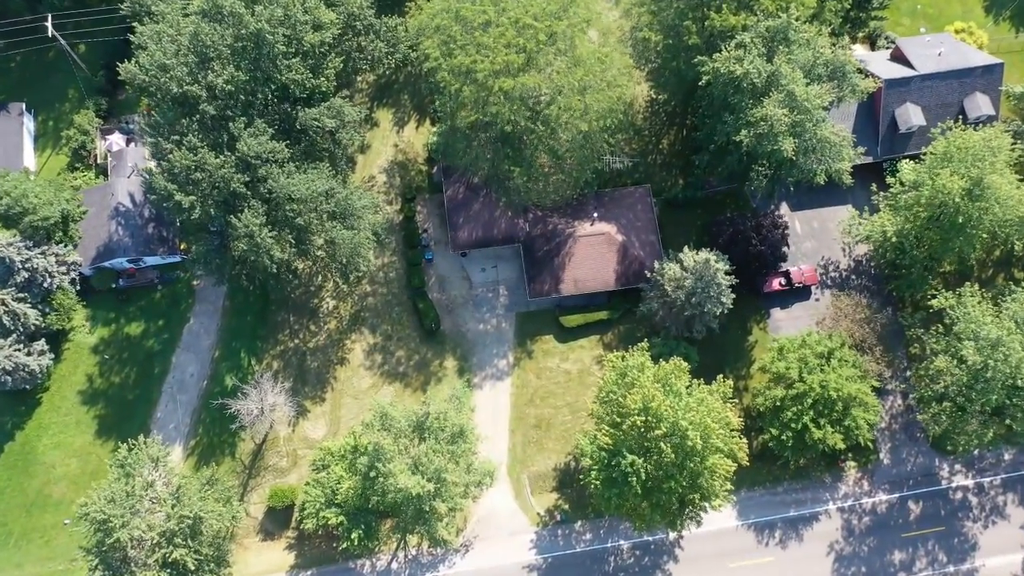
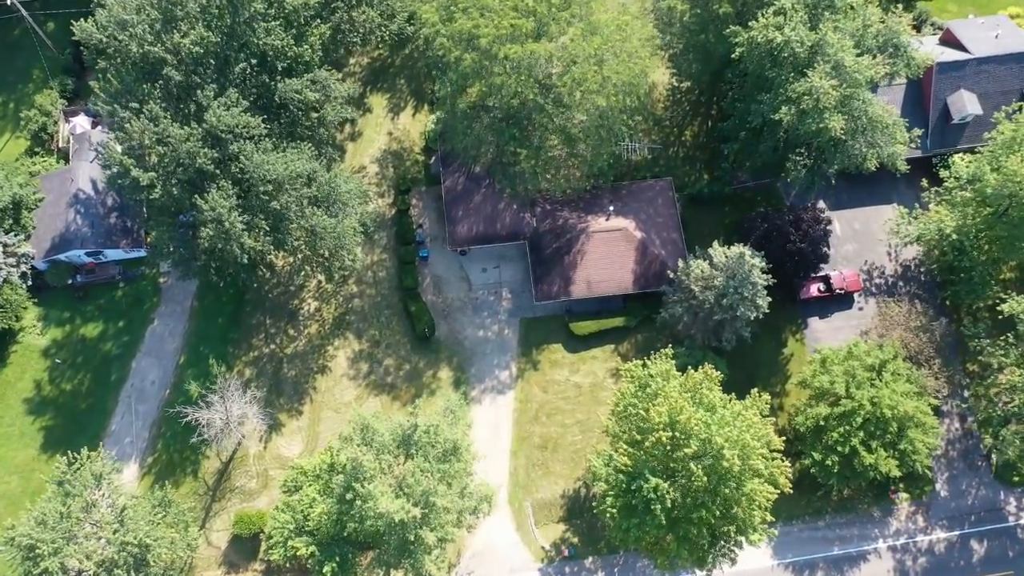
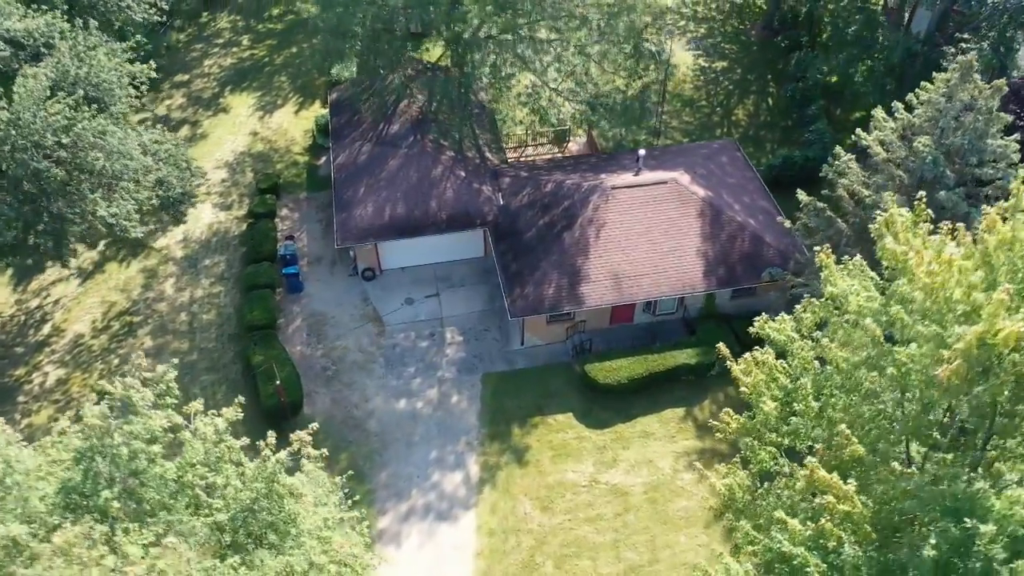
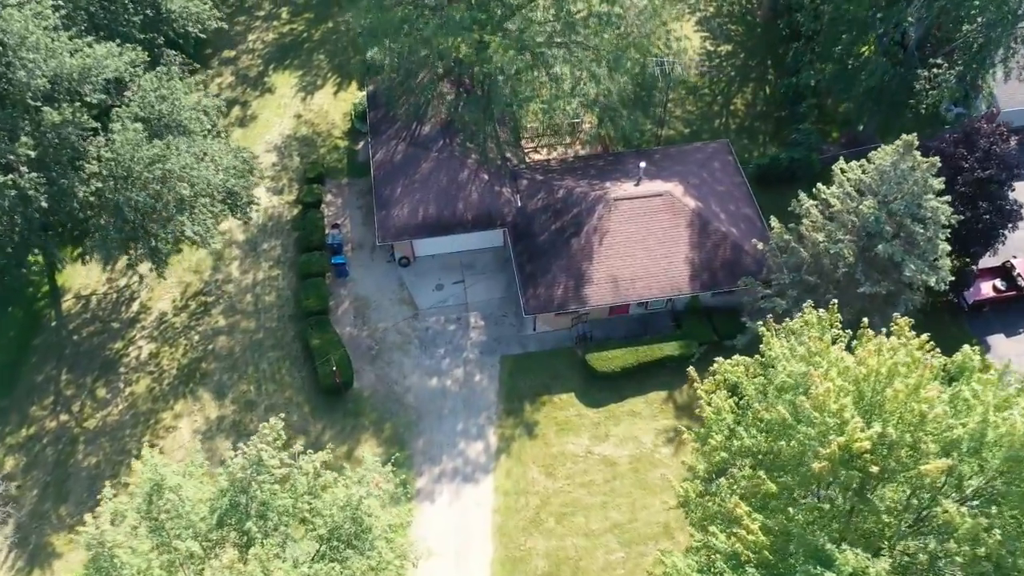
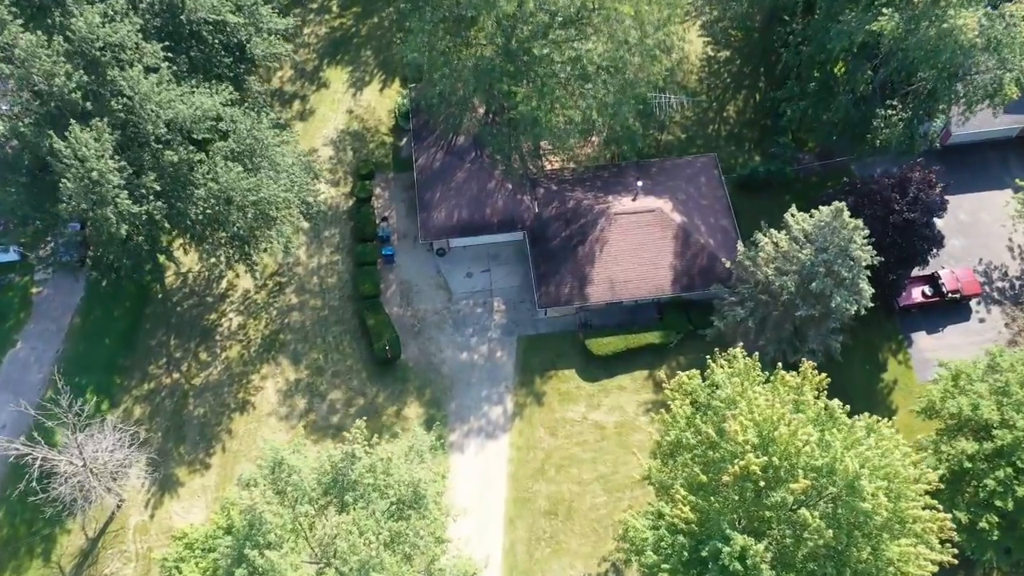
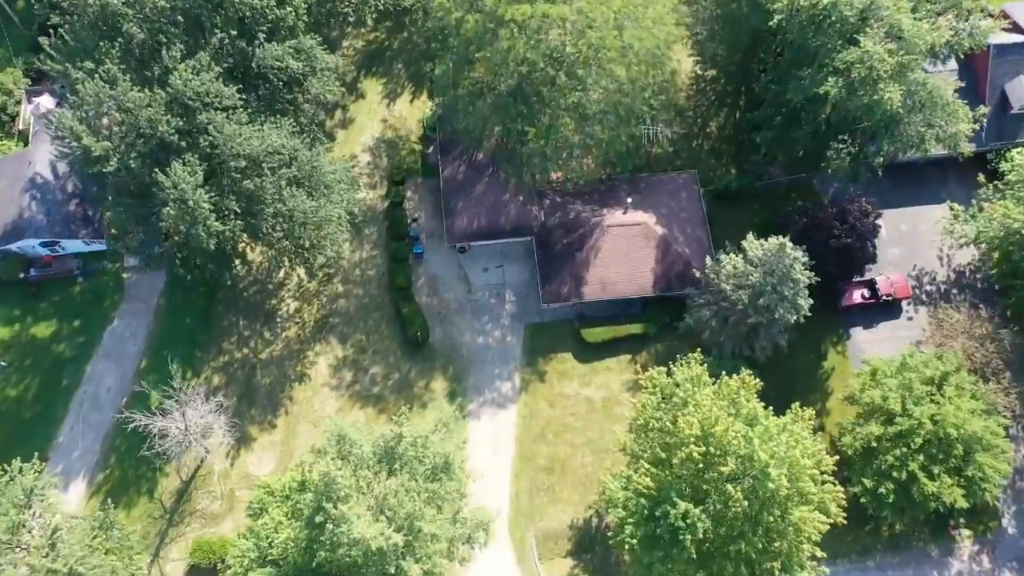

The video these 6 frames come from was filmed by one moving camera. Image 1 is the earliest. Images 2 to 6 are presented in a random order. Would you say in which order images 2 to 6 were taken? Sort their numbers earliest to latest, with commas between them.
2, 6, 5, 4, 3
